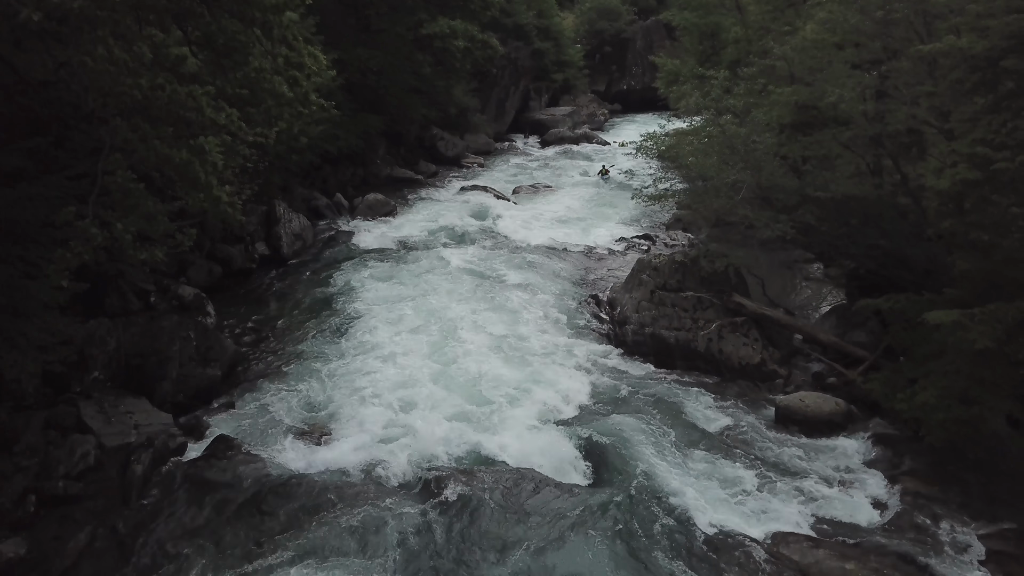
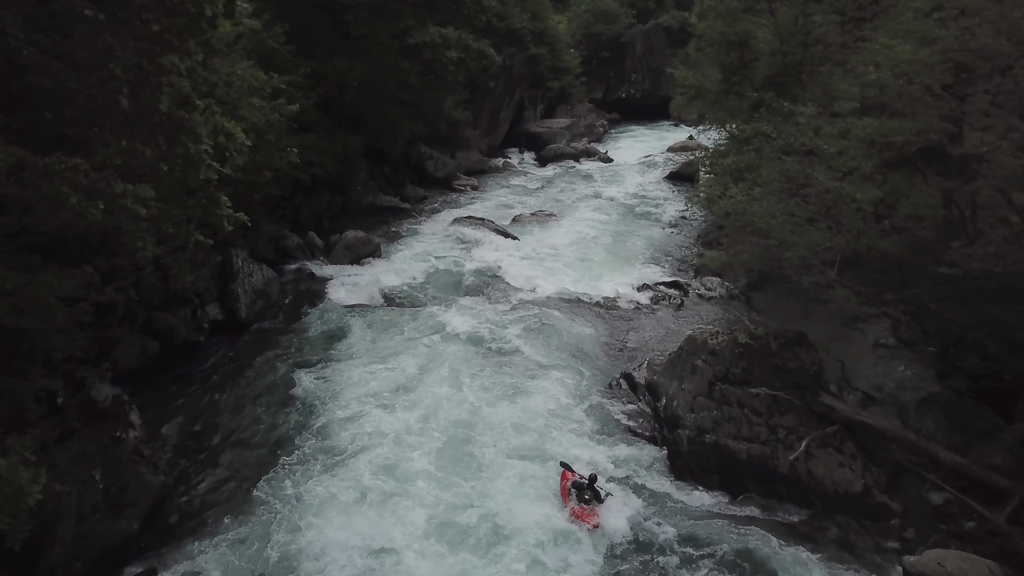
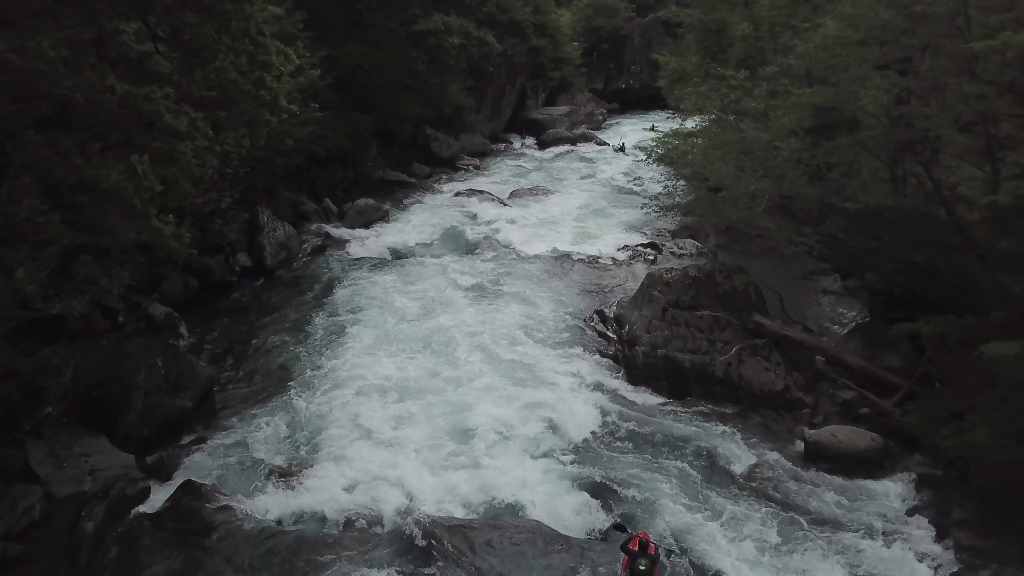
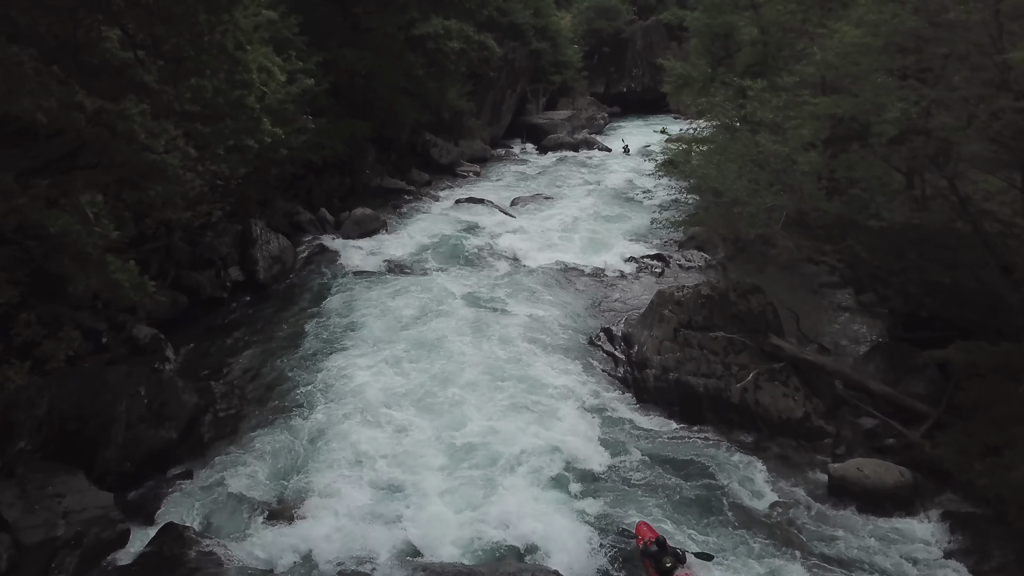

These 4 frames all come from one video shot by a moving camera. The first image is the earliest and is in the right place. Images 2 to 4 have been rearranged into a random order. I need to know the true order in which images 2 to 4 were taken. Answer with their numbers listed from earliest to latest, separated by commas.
3, 4, 2
